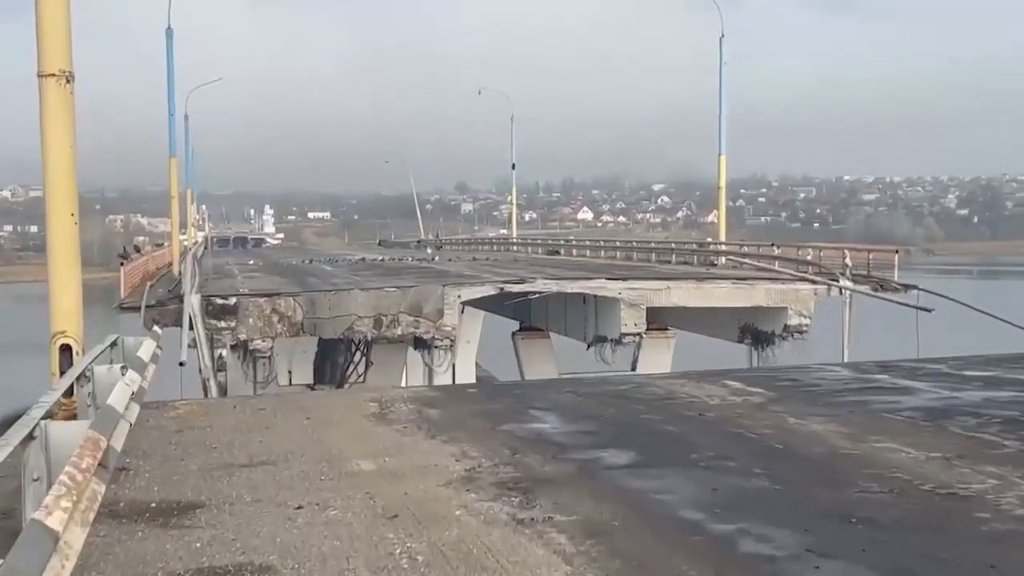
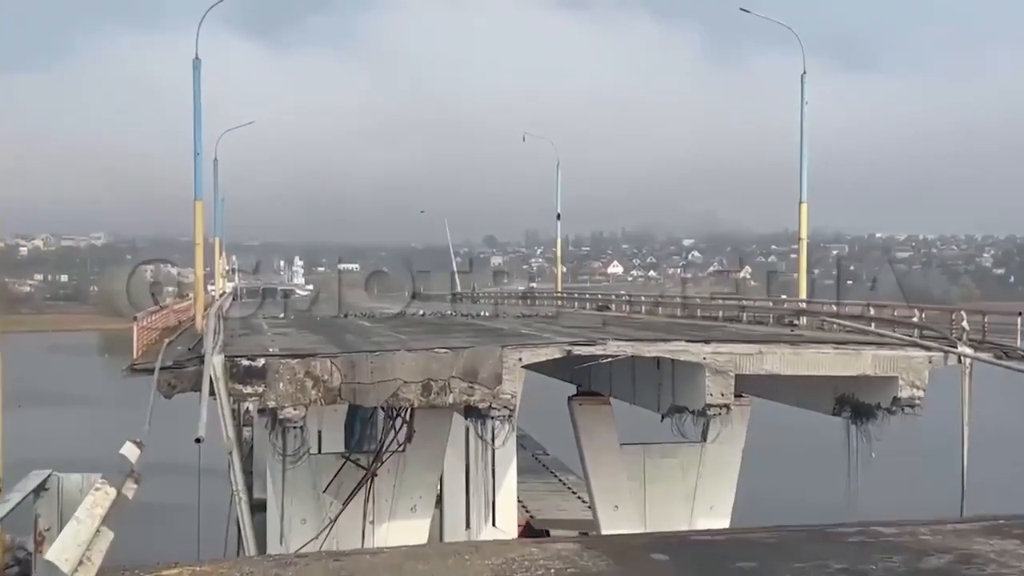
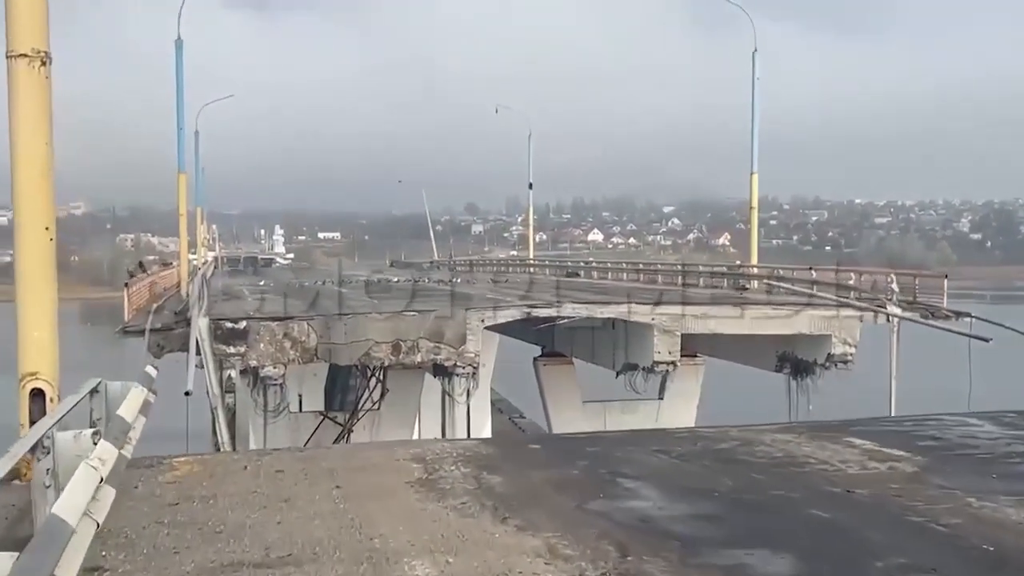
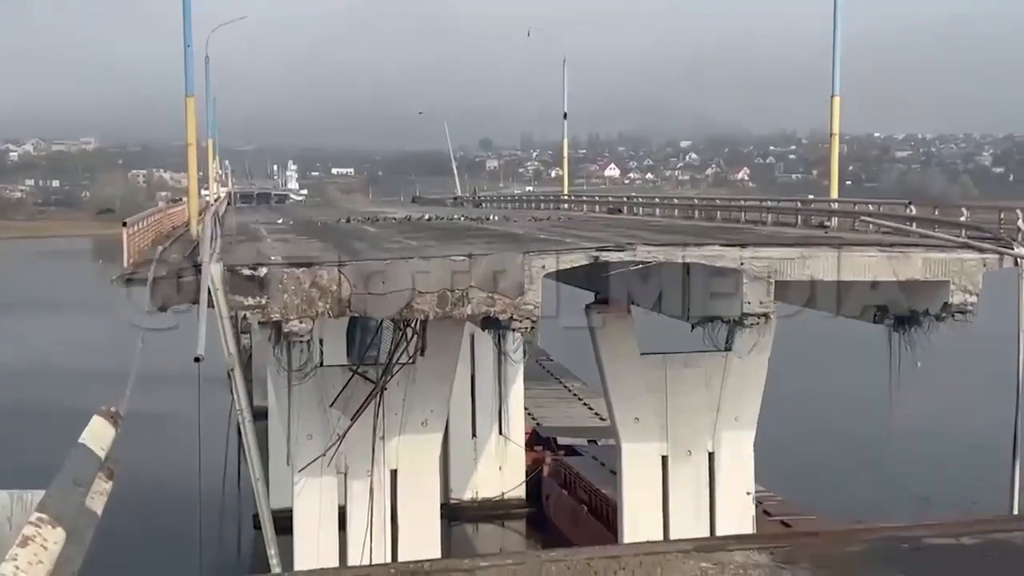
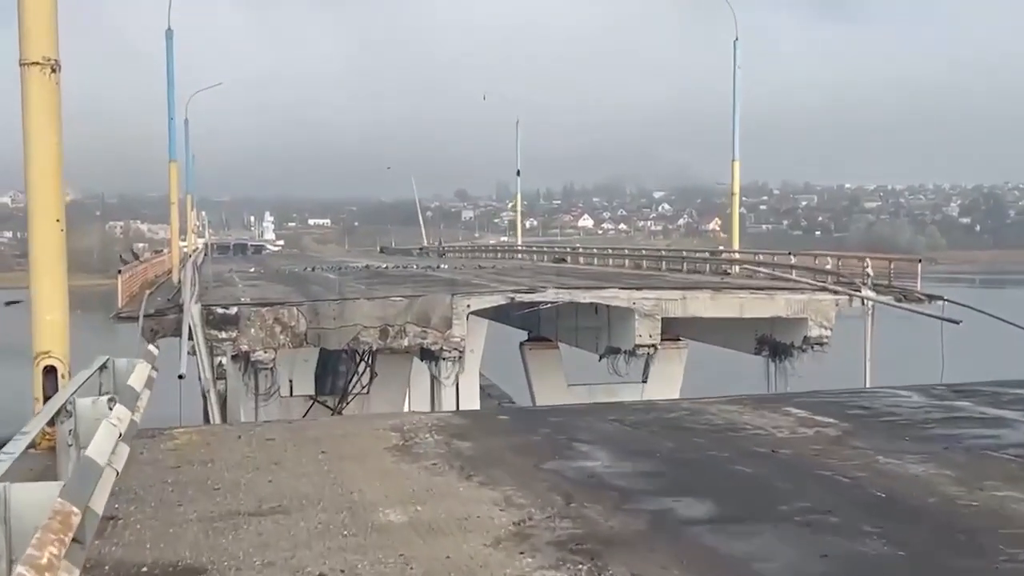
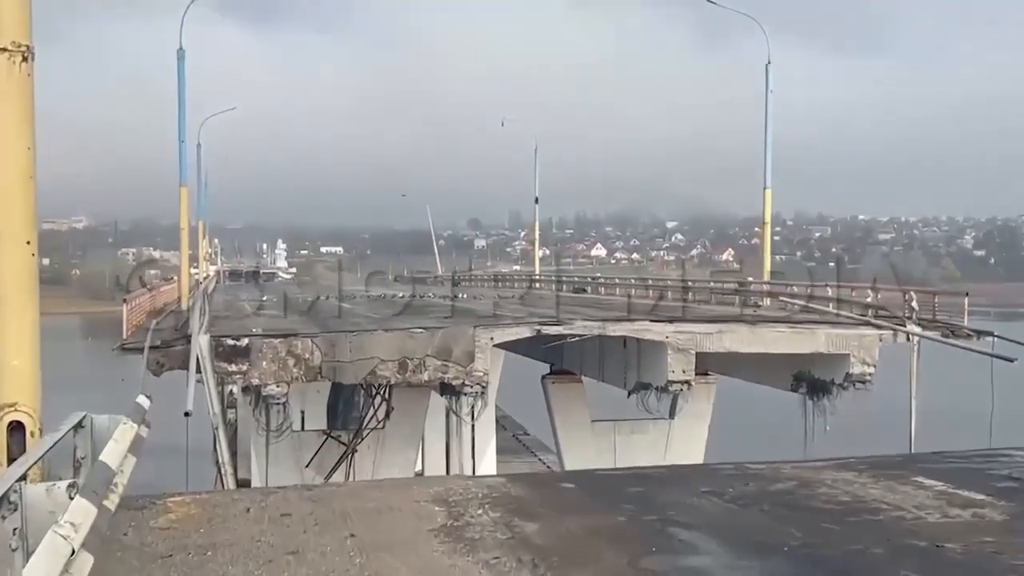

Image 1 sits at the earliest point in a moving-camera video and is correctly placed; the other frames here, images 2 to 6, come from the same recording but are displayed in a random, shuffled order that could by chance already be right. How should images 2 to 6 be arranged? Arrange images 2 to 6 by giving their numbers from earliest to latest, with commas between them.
5, 3, 6, 2, 4
